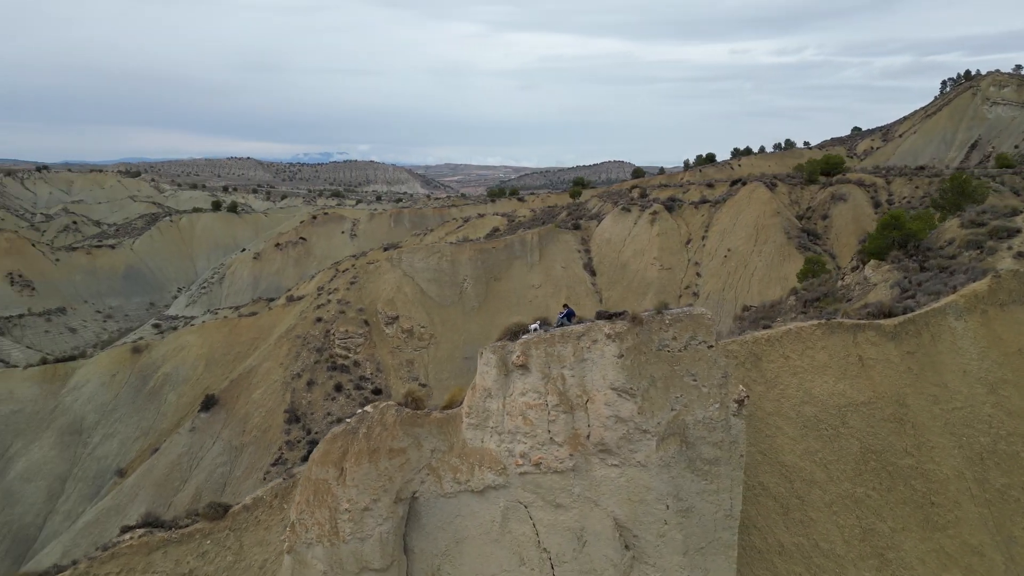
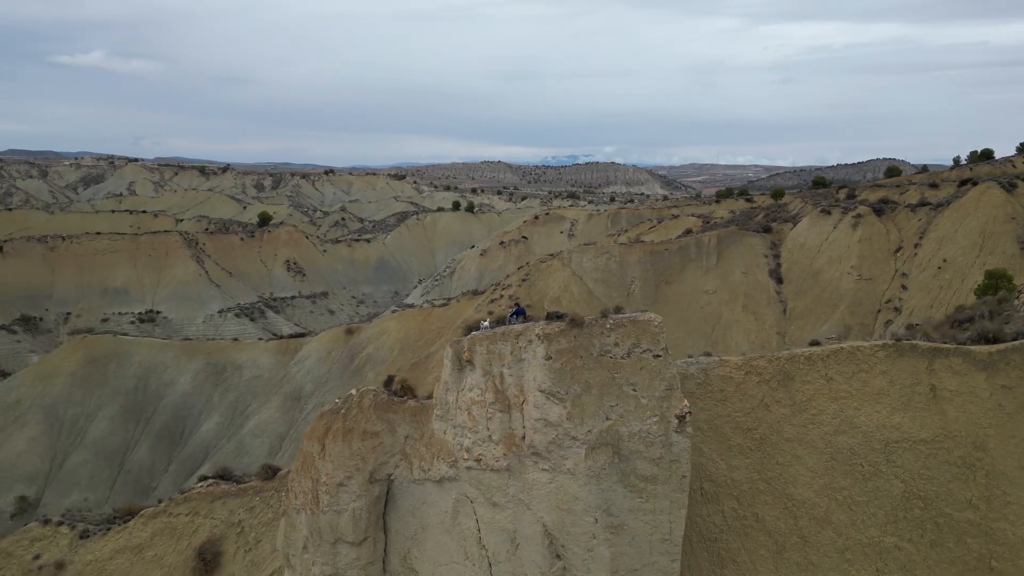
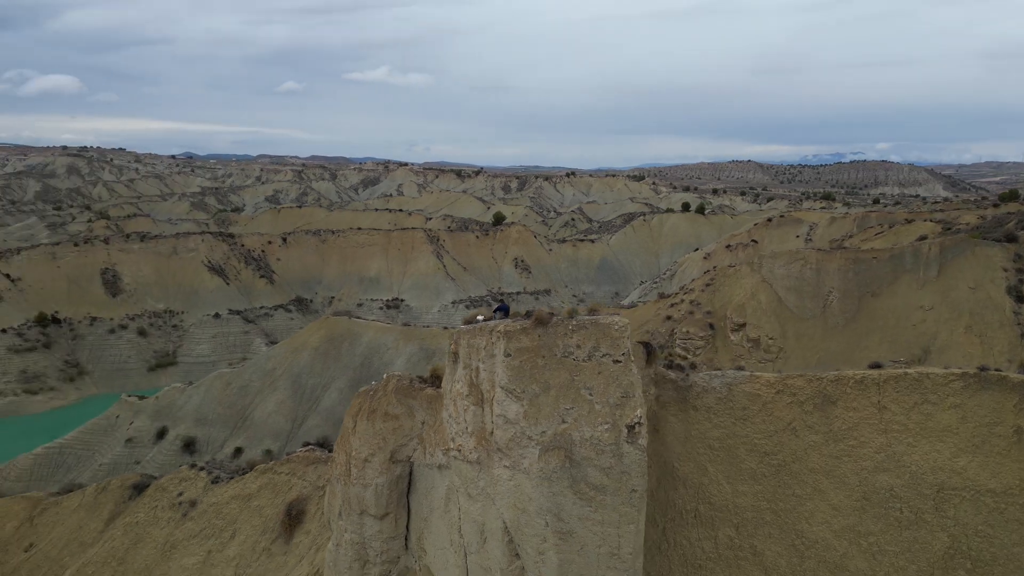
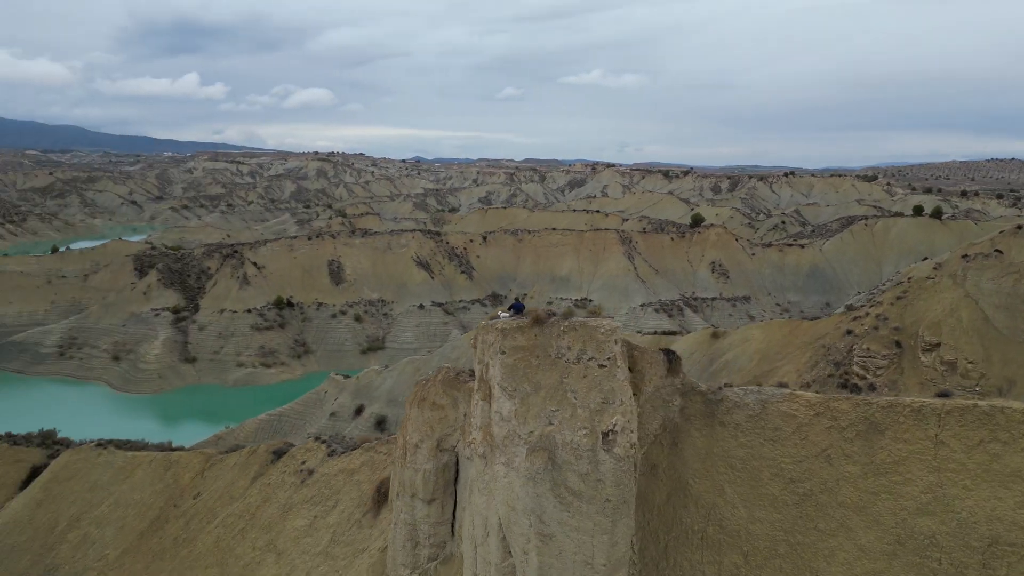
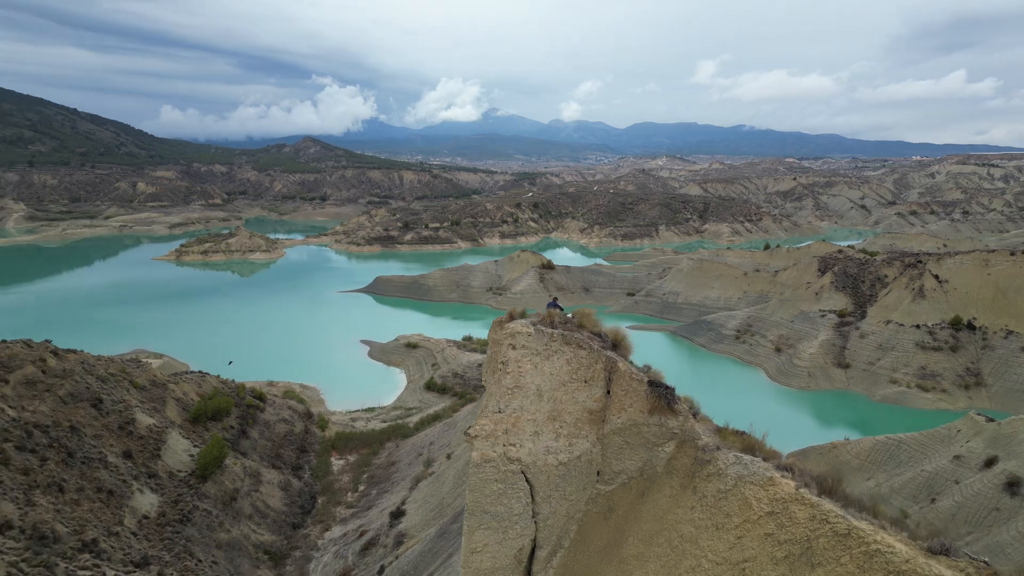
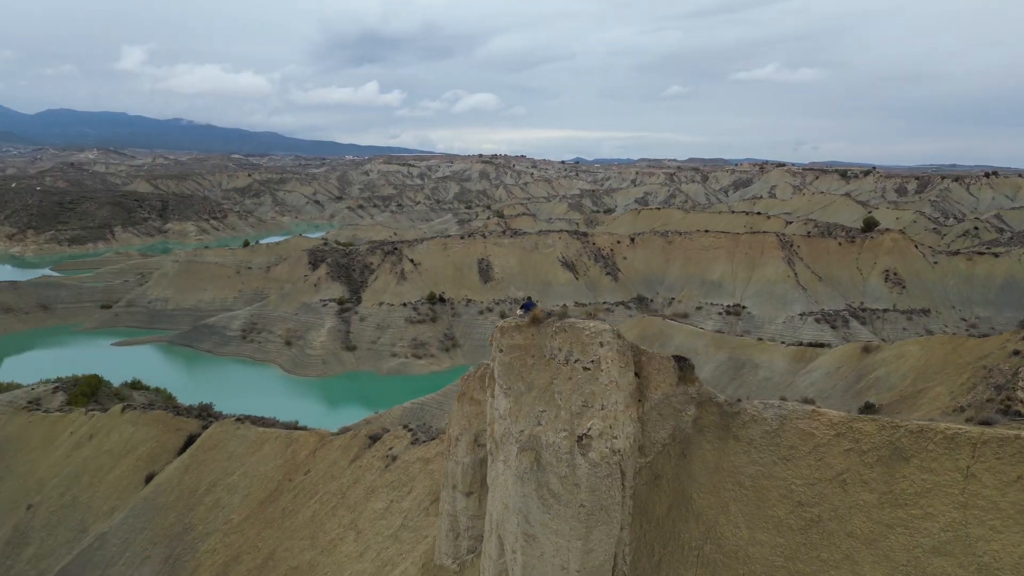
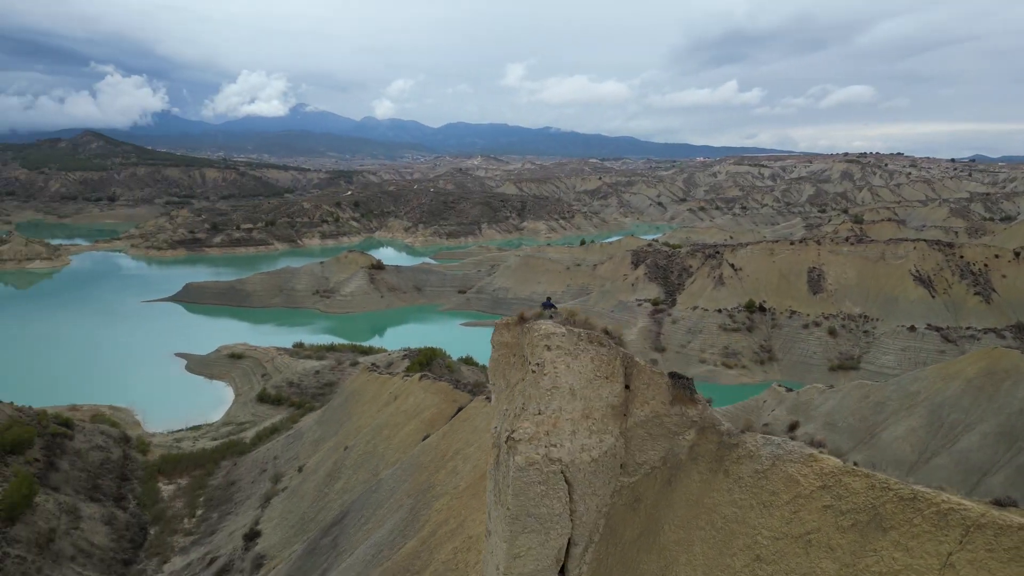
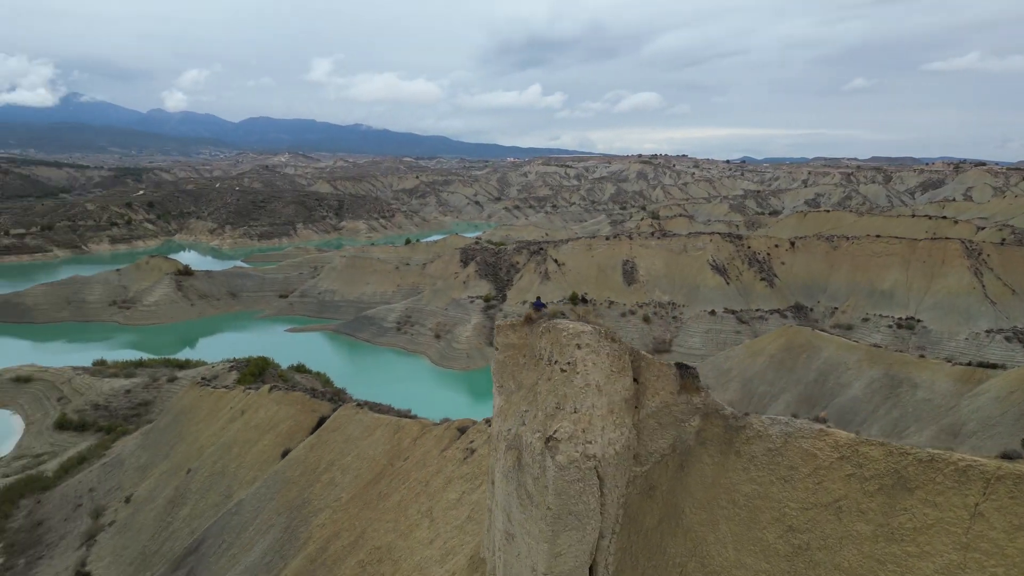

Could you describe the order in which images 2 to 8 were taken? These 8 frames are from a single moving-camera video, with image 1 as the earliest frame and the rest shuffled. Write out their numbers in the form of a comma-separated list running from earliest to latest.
2, 3, 4, 6, 8, 7, 5
